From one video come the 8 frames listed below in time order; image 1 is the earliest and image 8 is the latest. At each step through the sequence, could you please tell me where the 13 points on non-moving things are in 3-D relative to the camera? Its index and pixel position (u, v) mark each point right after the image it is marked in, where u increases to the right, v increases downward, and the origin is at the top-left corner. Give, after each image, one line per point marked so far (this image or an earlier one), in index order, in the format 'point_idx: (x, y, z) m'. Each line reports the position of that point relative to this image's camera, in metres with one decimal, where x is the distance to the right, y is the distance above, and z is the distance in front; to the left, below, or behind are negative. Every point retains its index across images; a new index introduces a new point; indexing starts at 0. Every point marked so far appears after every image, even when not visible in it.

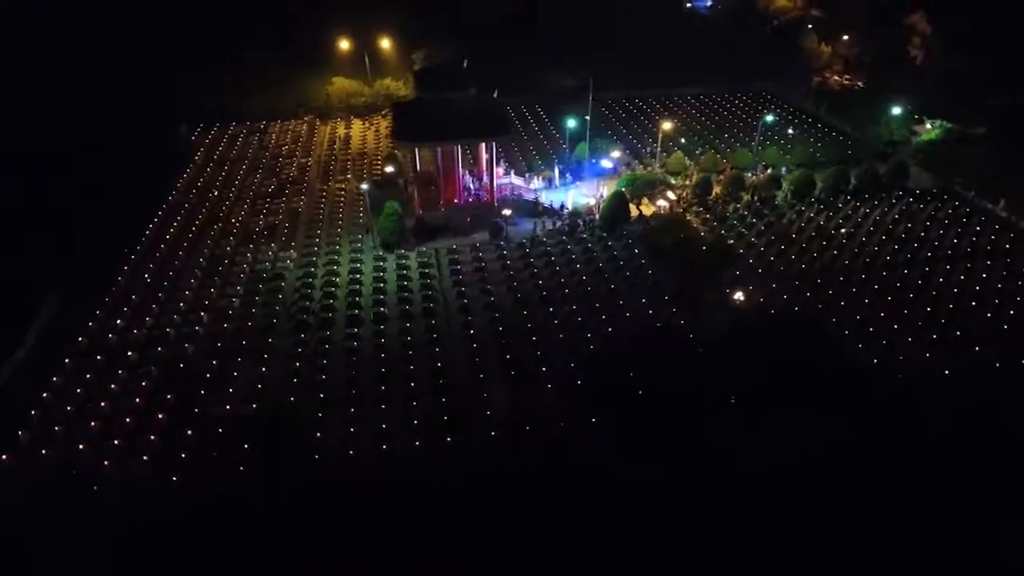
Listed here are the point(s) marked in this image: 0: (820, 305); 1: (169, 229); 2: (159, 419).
0: (+5.3, -0.3, +13.4) m
1: (-6.4, +1.1, +14.4) m
2: (-4.7, -1.7, +10.5) m
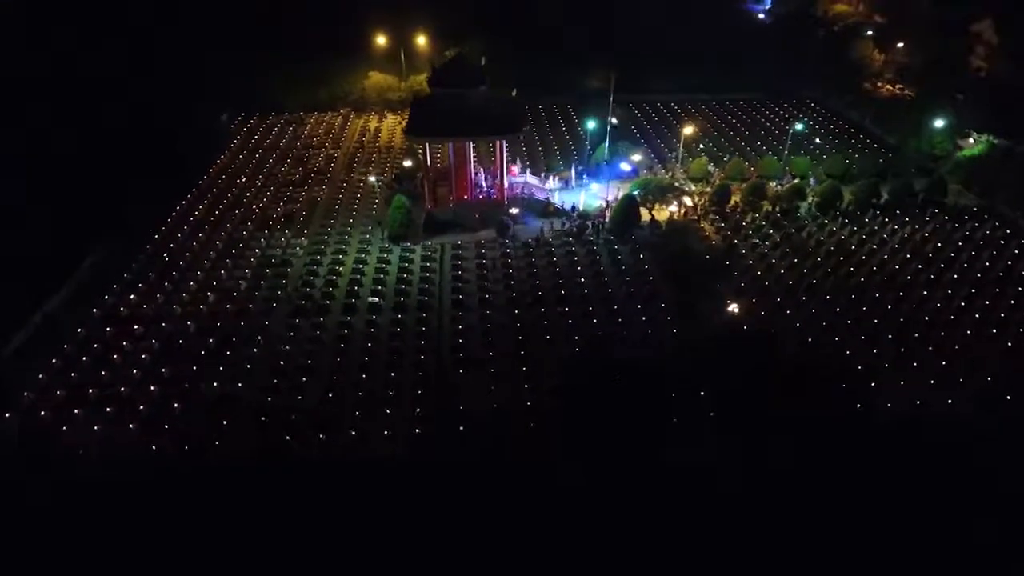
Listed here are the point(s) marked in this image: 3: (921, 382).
0: (+5.2, -0.6, +13.0) m
1: (-6.2, +1.5, +15.2) m
2: (-5.1, -1.4, +11.1) m
3: (+6.2, -1.5, +11.9) m
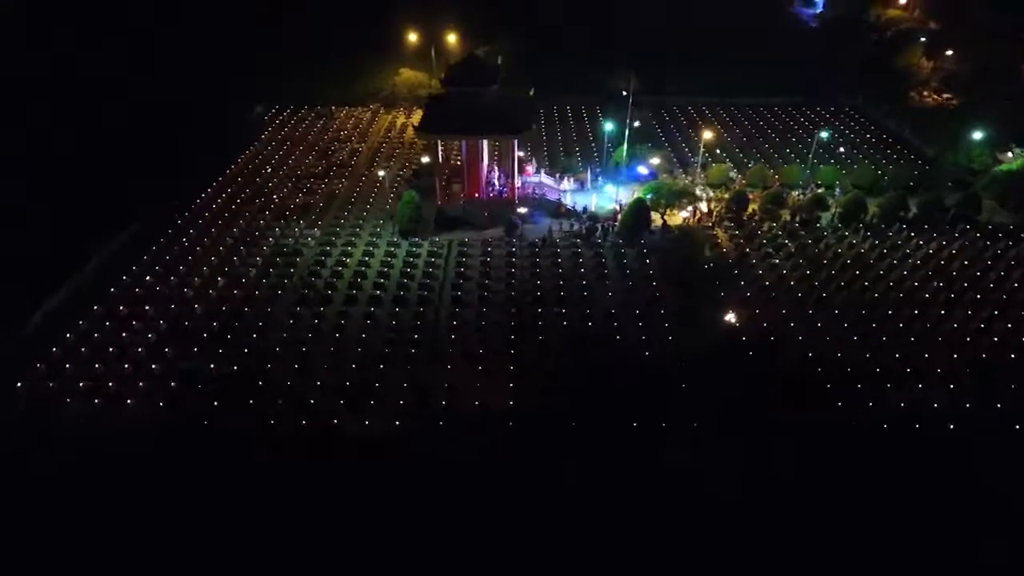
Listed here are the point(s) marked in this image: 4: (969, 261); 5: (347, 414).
0: (+5.1, -0.8, +12.7) m
1: (-6.0, +1.8, +15.7) m
2: (-5.4, -1.2, +11.6) m
3: (+6.0, -1.7, +11.4) m
4: (+8.5, +0.5, +14.4) m
5: (-2.4, -1.8, +11.0) m
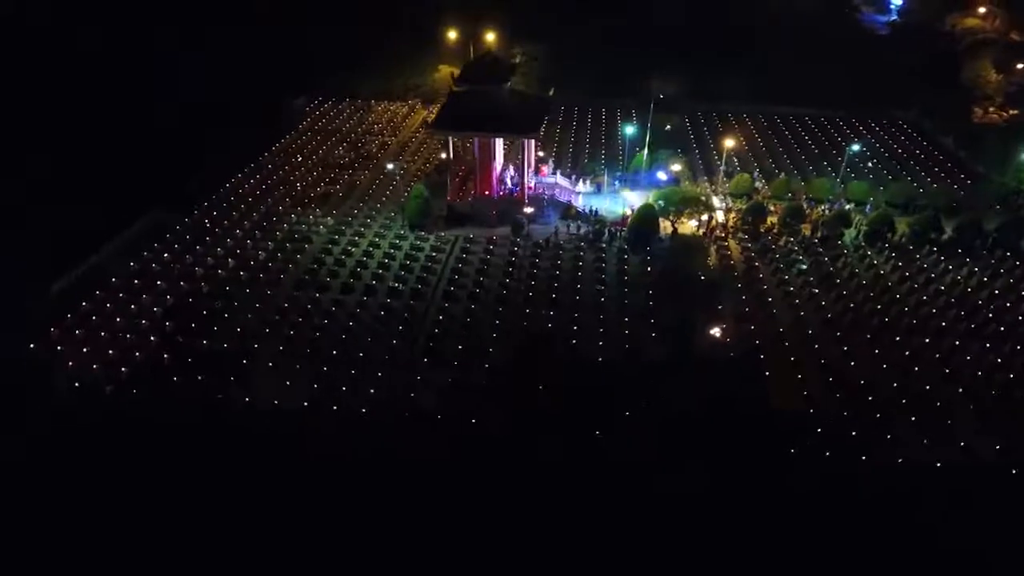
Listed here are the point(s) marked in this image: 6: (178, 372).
0: (+4.8, -1.1, +12.1) m
1: (-5.7, +2.2, +16.4) m
2: (-5.7, -0.8, +12.3) m
3: (+5.5, -2.1, +10.8) m
4: (+8.5, 0.0, +13.5) m
5: (-2.9, -1.6, +11.3) m
6: (-5.1, -1.3, +11.7) m
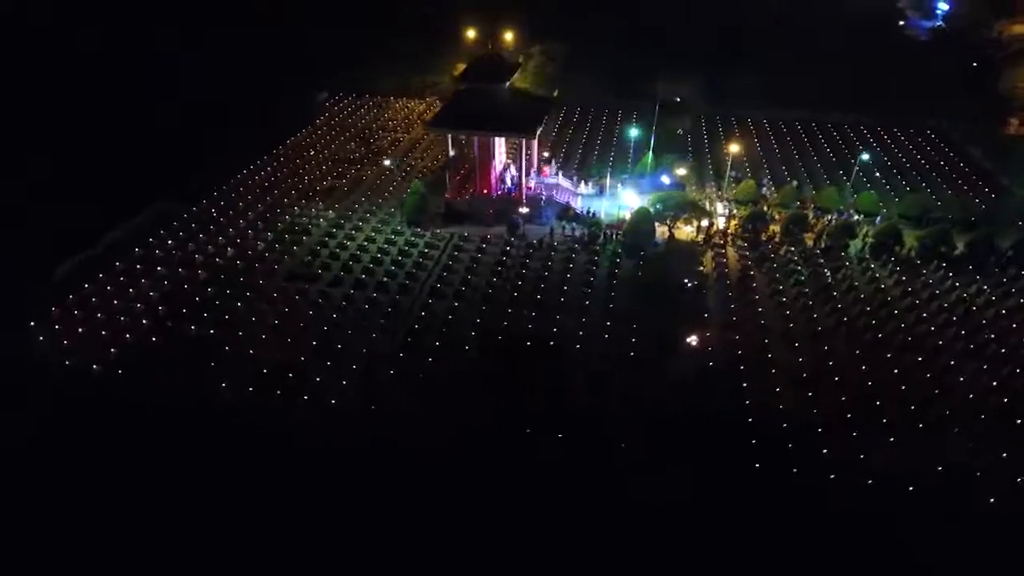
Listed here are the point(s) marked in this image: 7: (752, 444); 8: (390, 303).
0: (+4.4, -1.3, +11.7) m
1: (-5.6, +2.4, +16.8) m
2: (-6.1, -0.6, +12.7) m
3: (+5.0, -2.3, +10.4) m
4: (+8.2, -0.4, +12.8) m
5: (-3.3, -1.5, +11.5) m
6: (-5.5, -1.0, +12.1) m
7: (+3.3, -2.1, +10.6) m
8: (-2.1, -0.3, +13.2) m
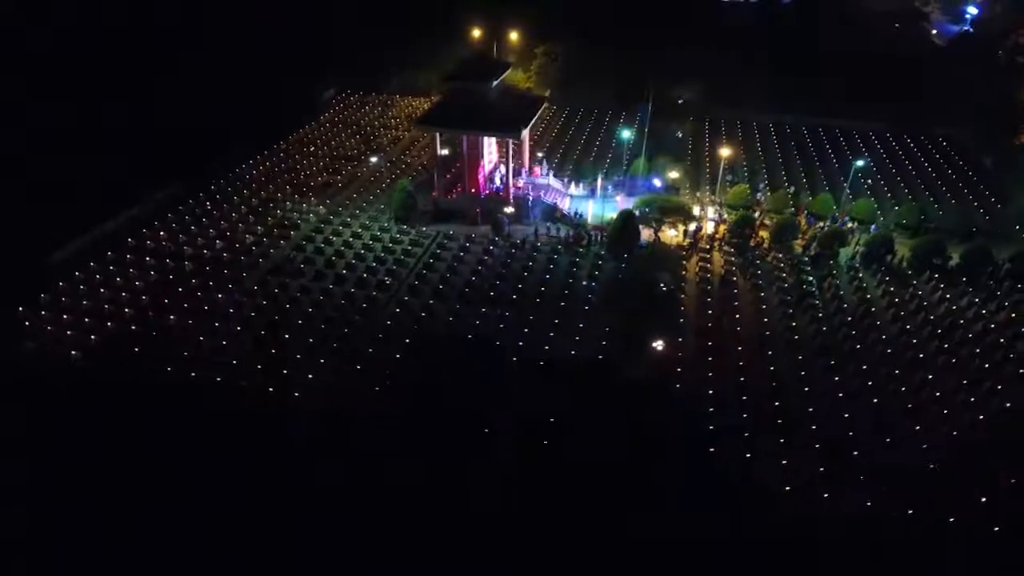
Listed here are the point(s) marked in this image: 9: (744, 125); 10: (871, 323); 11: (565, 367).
0: (+3.9, -1.4, +11.5) m
1: (-5.7, +2.6, +17.1) m
2: (-6.5, -0.4, +13.0) m
3: (+4.3, -2.4, +10.1) m
4: (+7.7, -0.6, +12.4) m
5: (-3.8, -1.3, +11.7) m
6: (-6.0, -0.9, +12.4) m
7: (+2.7, -2.2, +10.4) m
8: (-2.5, -0.2, +13.3) m
9: (+5.5, +3.9, +18.4) m
10: (+5.8, -0.6, +12.5) m
11: (+0.9, -1.2, +11.9) m
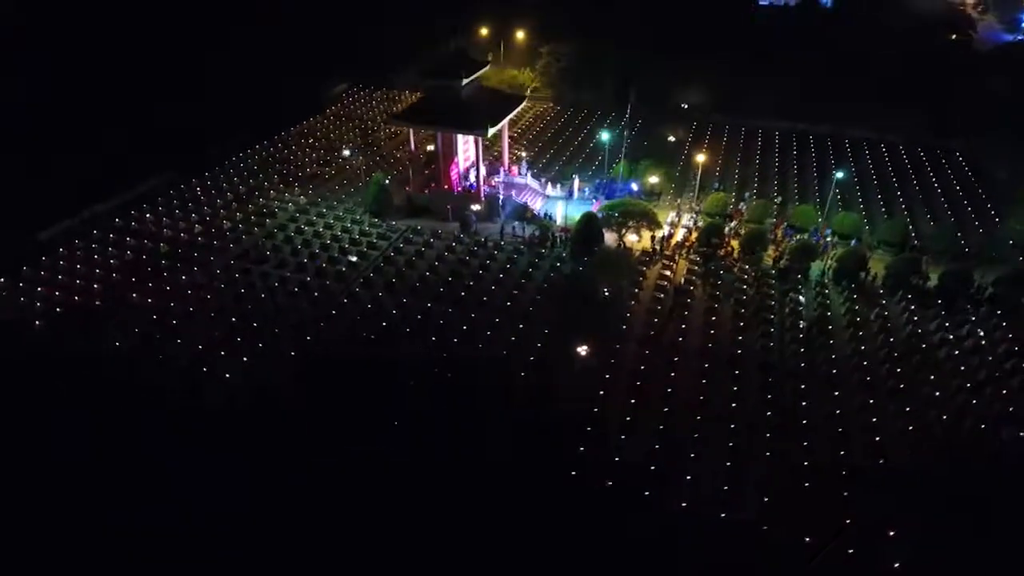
0: (+2.8, -1.6, +11.1) m
1: (-6.0, +2.9, +17.7) m
2: (-7.3, 0.0, +13.7) m
3: (+3.0, -2.6, +9.6) m
4: (+6.7, -0.9, +11.5) m
5: (-4.9, -1.1, +12.1) m
6: (-6.9, -0.5, +13.0) m
7: (+1.4, -2.3, +10.1) m
8: (-3.3, 0.0, +13.5) m
9: (+5.4, +3.6, +17.8) m
10: (+4.8, -0.8, +11.9) m
11: (-0.2, -1.2, +11.8) m
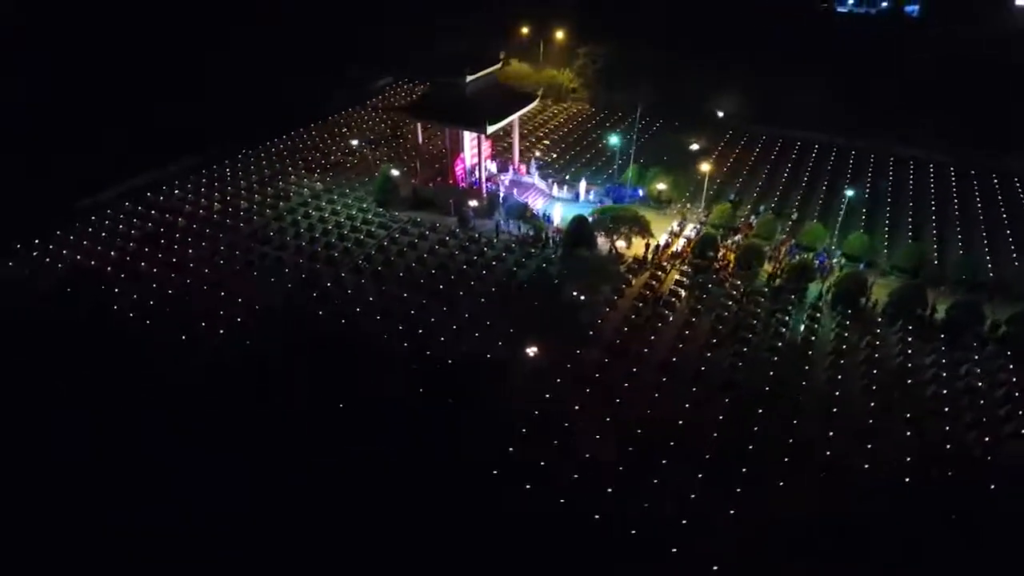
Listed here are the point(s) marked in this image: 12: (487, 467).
0: (+2.0, -1.7, +10.6) m
1: (-5.4, +3.4, +18.3) m
2: (-7.5, +0.6, +14.6) m
3: (+1.9, -2.7, +9.1) m
4: (+6.0, -1.4, +10.5) m
5: (-5.4, -0.6, +12.6) m
6: (-7.2, +0.1, +13.8) m
7: (+0.4, -2.3, +9.8) m
8: (-3.6, +0.3, +13.8) m
9: (+5.9, +3.2, +16.8) m
10: (+4.1, -1.1, +11.1) m
11: (-0.8, -1.1, +11.7) m
12: (-0.2, -2.3, +9.8) m
